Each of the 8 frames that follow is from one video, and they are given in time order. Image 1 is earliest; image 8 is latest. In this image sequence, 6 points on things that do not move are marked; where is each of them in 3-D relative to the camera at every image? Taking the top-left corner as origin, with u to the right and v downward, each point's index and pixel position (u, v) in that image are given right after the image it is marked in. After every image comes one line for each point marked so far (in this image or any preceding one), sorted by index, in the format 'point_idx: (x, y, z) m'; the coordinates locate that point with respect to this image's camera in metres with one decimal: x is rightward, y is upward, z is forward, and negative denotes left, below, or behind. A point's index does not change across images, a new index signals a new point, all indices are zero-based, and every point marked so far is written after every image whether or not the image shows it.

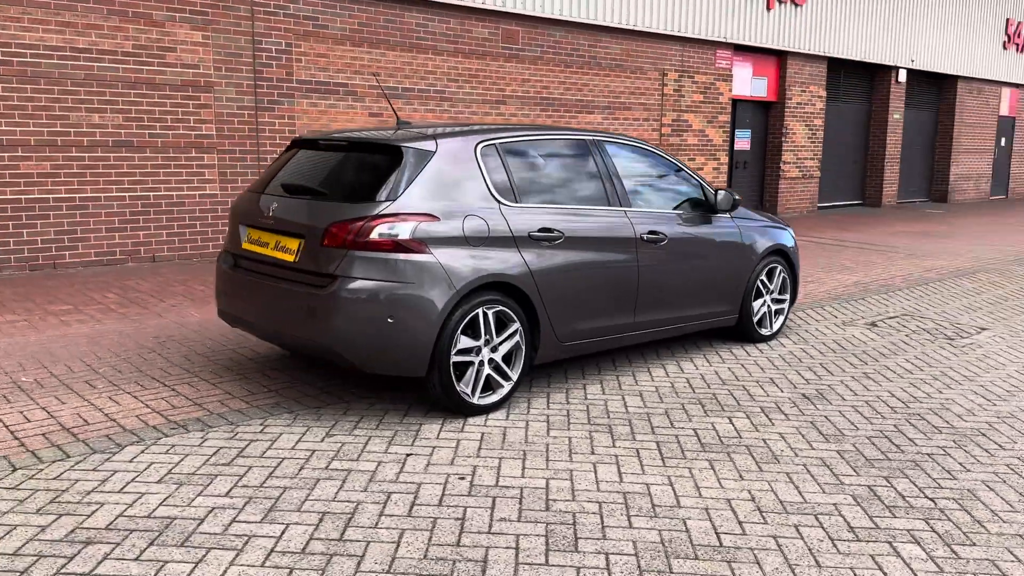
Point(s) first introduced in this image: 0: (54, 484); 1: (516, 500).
0: (-1.8, -0.8, +3.5) m
1: (0.0, -0.8, +3.4) m
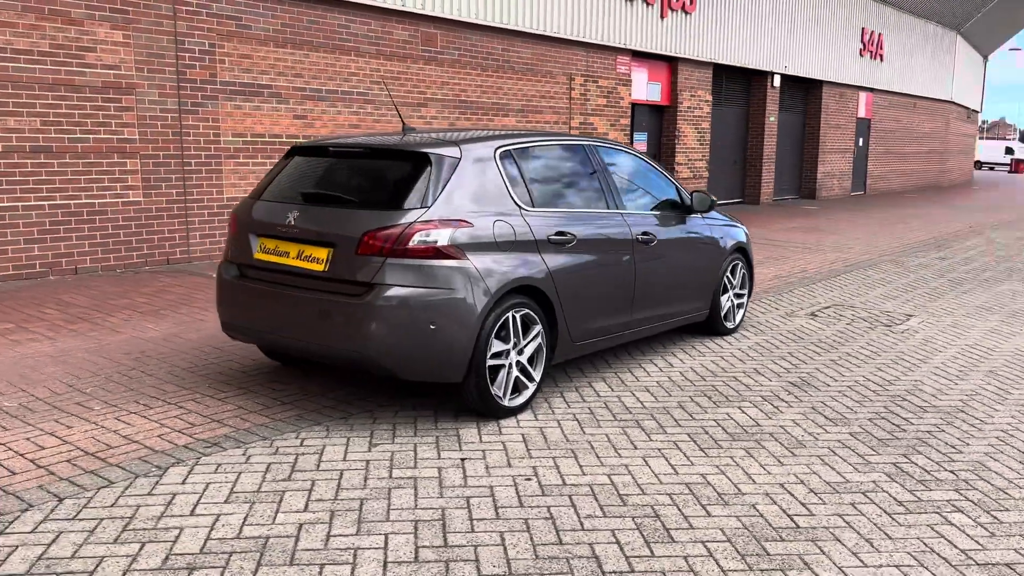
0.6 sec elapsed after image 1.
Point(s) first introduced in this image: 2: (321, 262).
0: (-1.5, -0.8, +3.3) m
1: (+0.3, -0.8, +3.5) m
2: (-0.9, +0.1, +4.3) m
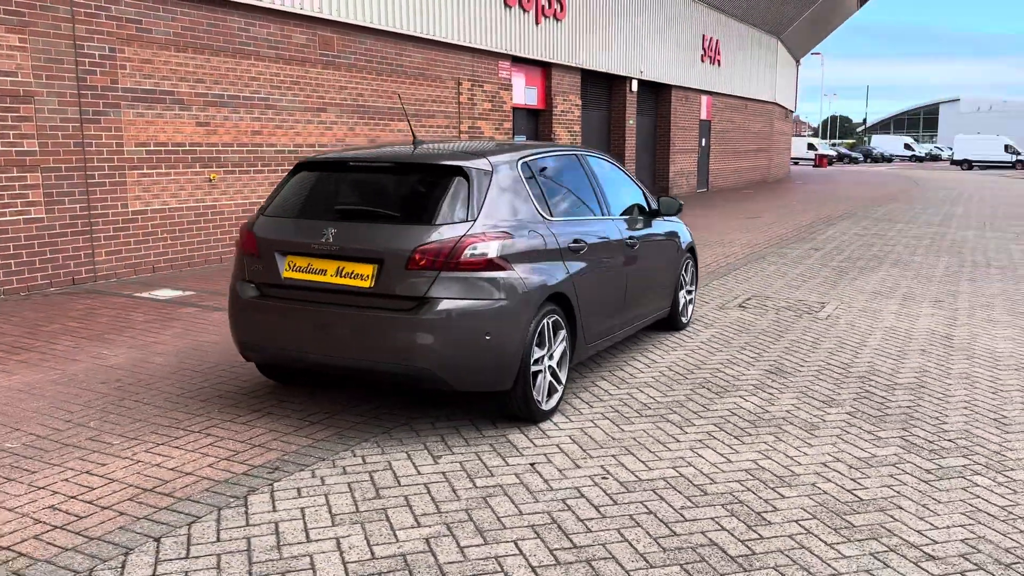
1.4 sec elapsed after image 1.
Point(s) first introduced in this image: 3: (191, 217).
0: (-1.0, -0.9, +3.2) m
1: (+0.7, -0.9, +3.7) m
2: (-0.7, 0.0, +4.3) m
3: (-3.6, +0.8, +9.8) m
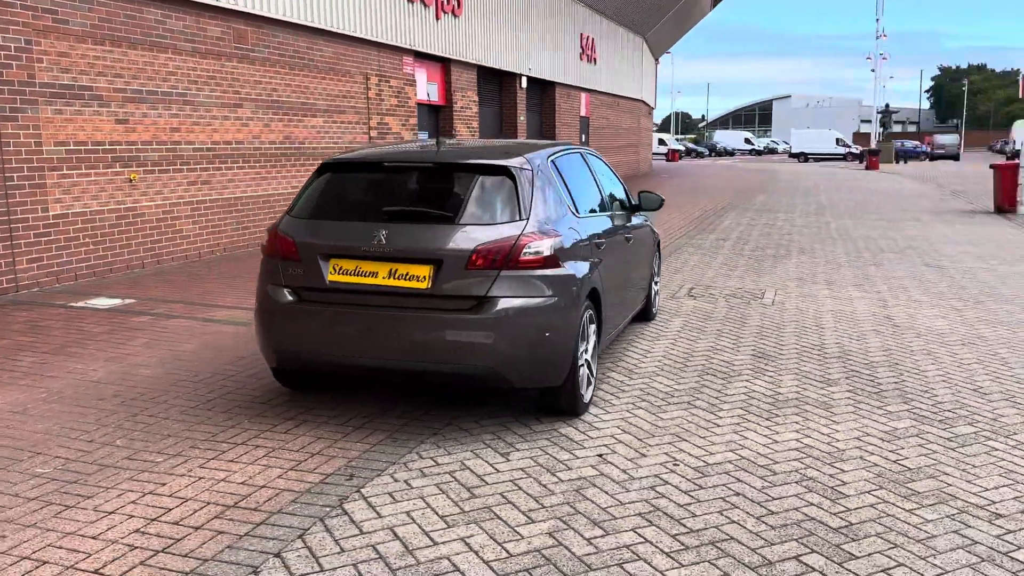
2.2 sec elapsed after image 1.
0: (-0.5, -0.9, +3.1) m
1: (+1.1, -0.8, +4.0) m
2: (-0.4, 0.0, +4.2) m
3: (-4.2, +0.7, +9.2) m
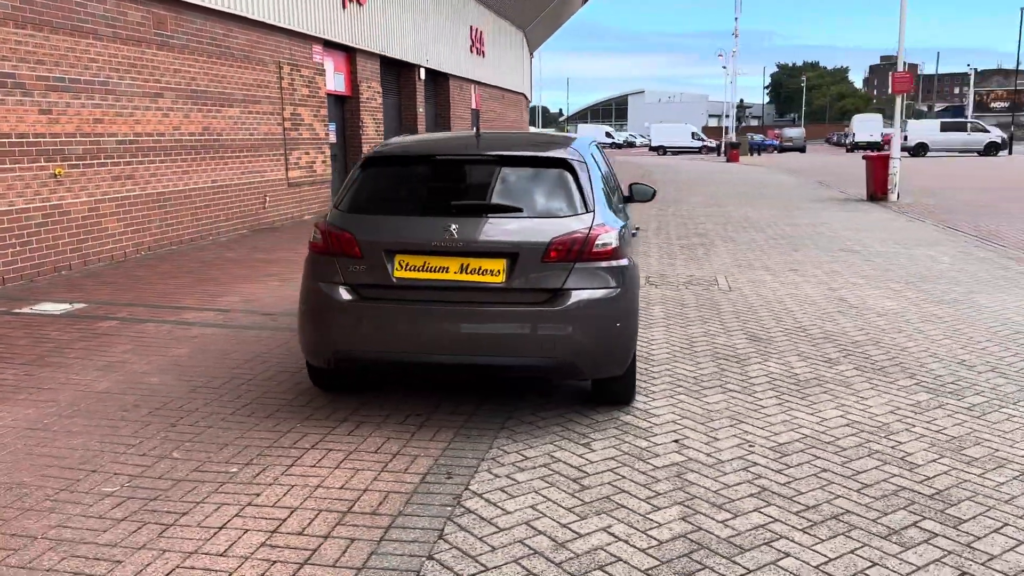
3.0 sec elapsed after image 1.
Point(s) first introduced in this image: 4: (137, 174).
0: (0.0, -0.9, +3.1) m
1: (+1.4, -0.8, +4.2) m
2: (-0.1, +0.1, +4.2) m
3: (-4.6, +0.7, +8.5) m
4: (-4.3, +1.3, +10.1) m
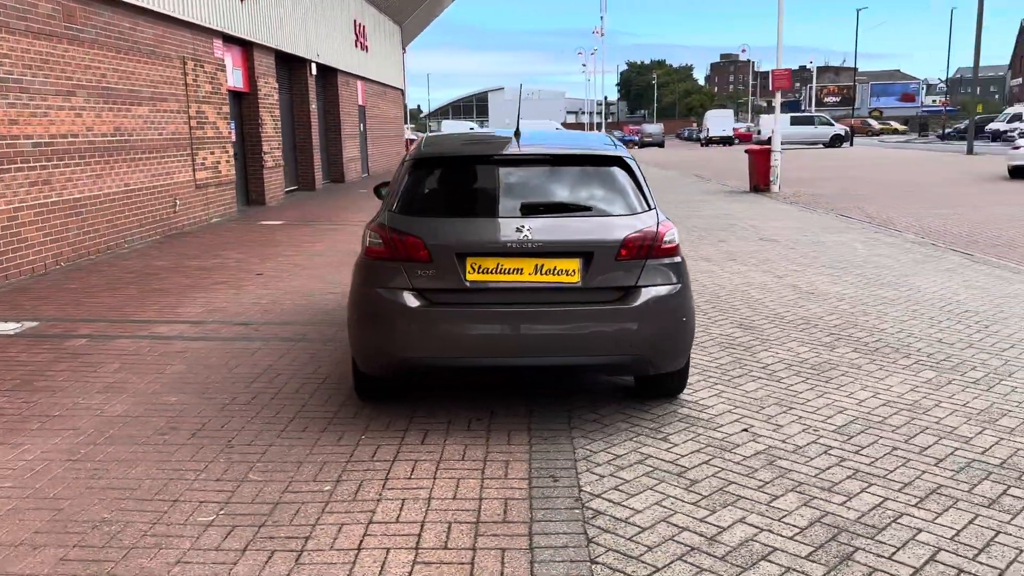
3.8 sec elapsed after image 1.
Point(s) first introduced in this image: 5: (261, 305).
0: (+0.6, -0.9, +3.1) m
1: (+1.8, -0.7, +4.4) m
2: (+0.3, +0.1, +4.2) m
3: (-4.9, +0.5, +7.7) m
4: (-4.8, +1.2, +9.3) m
5: (-2.1, -0.1, +7.5) m
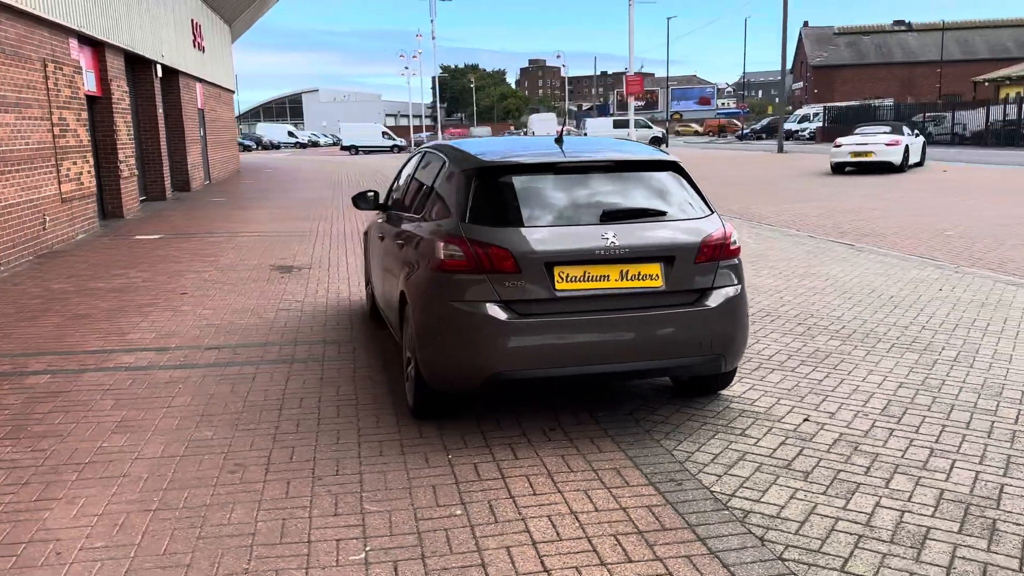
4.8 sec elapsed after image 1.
0: (+1.2, -0.9, +3.3) m
1: (+2.2, -0.7, +4.8) m
2: (+0.7, 0.0, +4.2) m
3: (-5.1, +0.2, +6.7) m
4: (-5.4, +0.9, +8.2) m
5: (-2.4, -0.3, +7.0) m
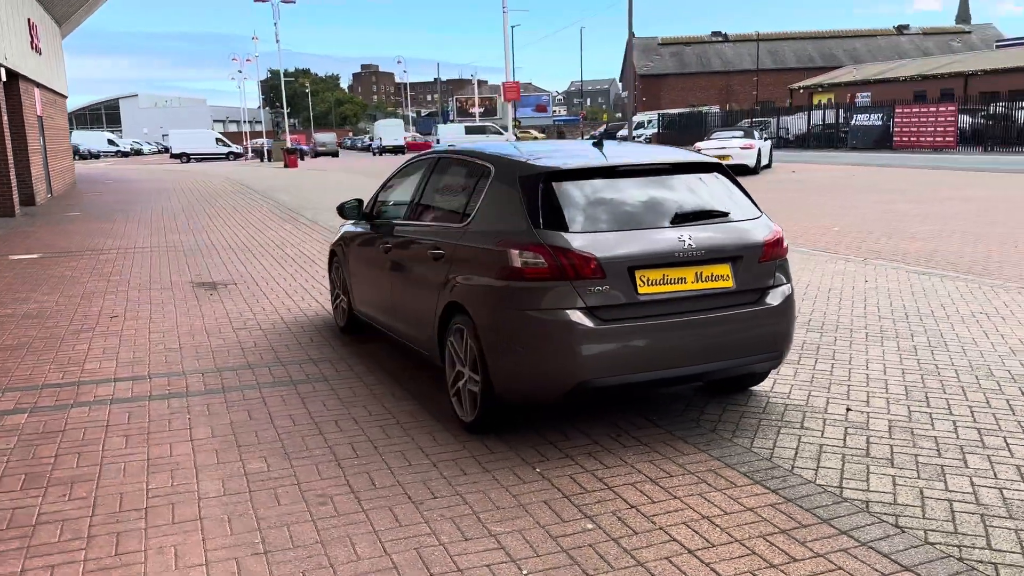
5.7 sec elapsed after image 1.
0: (+1.8, -0.9, +3.4) m
1: (+2.4, -0.6, +5.1) m
2: (+1.0, 0.0, +4.3) m
3: (-5.1, 0.0, +5.6) m
4: (-5.7, +0.6, +7.1) m
5: (-2.5, -0.5, +6.5) m
